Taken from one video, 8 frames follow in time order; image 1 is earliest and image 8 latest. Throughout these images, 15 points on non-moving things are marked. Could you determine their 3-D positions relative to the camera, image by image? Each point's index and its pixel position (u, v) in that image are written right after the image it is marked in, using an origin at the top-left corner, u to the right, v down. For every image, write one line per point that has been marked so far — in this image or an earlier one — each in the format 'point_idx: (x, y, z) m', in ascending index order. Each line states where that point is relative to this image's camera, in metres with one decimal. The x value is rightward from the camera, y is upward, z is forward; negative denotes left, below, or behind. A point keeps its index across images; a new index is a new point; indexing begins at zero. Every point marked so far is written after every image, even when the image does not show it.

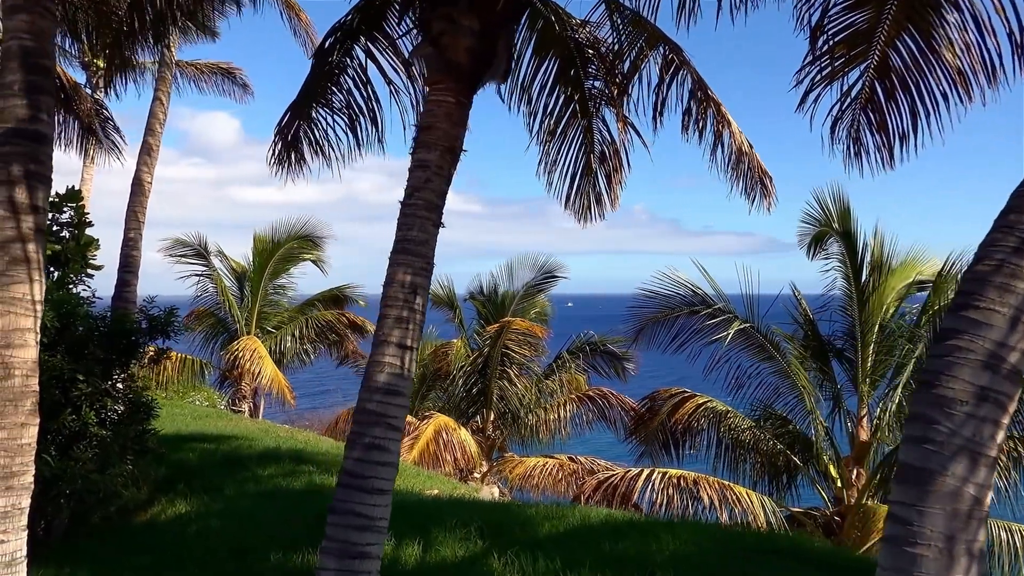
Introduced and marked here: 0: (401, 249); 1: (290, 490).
0: (-0.5, +0.2, +3.8) m
1: (-2.0, -1.9, +7.2) m
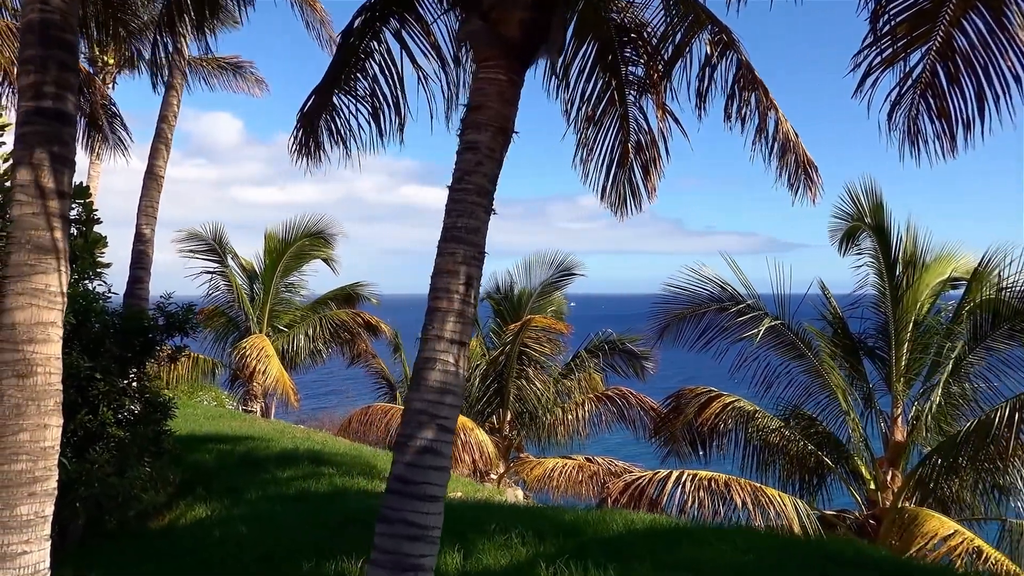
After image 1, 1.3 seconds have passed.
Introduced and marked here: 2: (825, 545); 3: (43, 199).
0: (-0.3, +0.2, +3.5) m
1: (-1.8, -1.9, +6.9) m
2: (+2.3, -1.9, +5.5) m
3: (-2.1, +0.4, +3.4) m
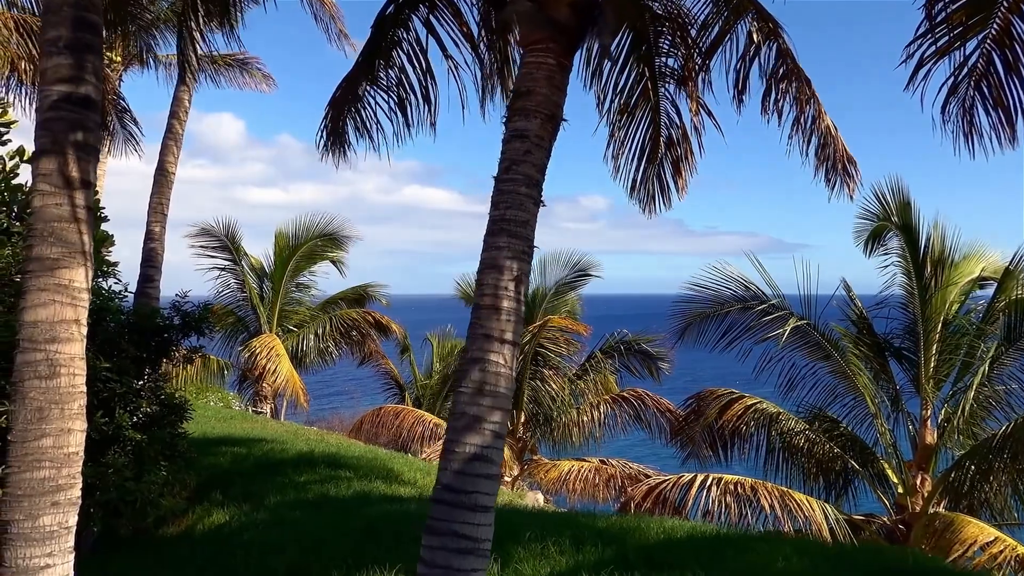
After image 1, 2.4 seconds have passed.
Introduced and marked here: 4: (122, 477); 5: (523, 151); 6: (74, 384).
0: (0.0, +0.2, +3.3) m
1: (-1.5, -1.9, +6.7) m
2: (+2.5, -1.9, +5.3) m
3: (-1.9, +0.4, +3.2) m
4: (-2.9, -1.4, +5.7) m
5: (0.0, +0.6, +3.4) m
6: (-1.8, -0.4, +3.2) m
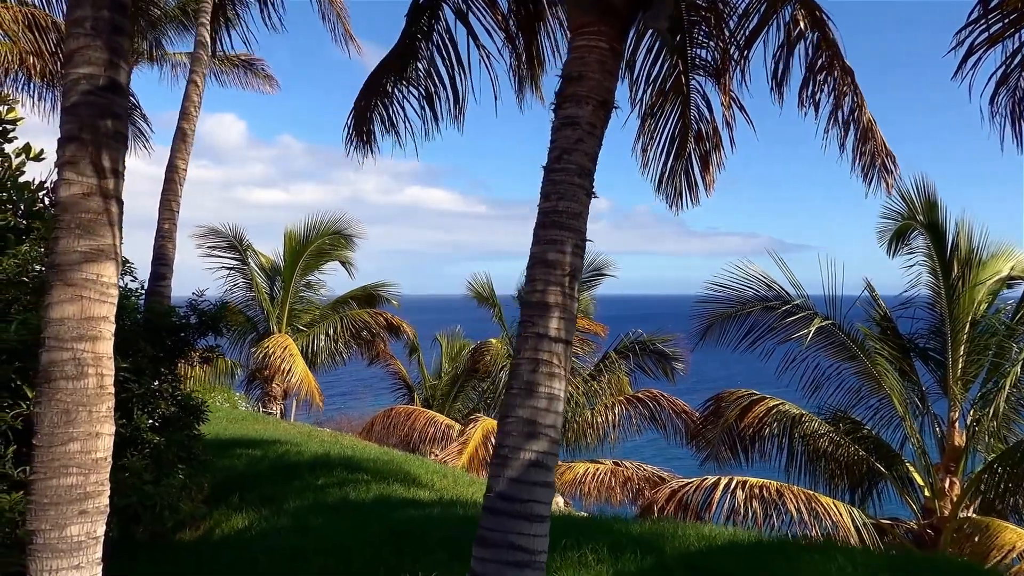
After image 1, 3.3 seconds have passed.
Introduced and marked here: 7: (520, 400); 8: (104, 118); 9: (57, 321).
0: (+0.2, +0.3, +3.1) m
1: (-1.3, -1.8, +6.6) m
2: (+2.7, -1.8, +5.1) m
3: (-1.6, +0.4, +3.0) m
4: (-2.7, -1.4, +5.5) m
5: (+0.3, +0.6, +3.2) m
6: (-1.6, -0.4, +3.0) m
7: (0.0, -0.4, +3.0) m
8: (-1.6, +0.7, +3.1) m
9: (-1.7, -0.1, +2.9) m
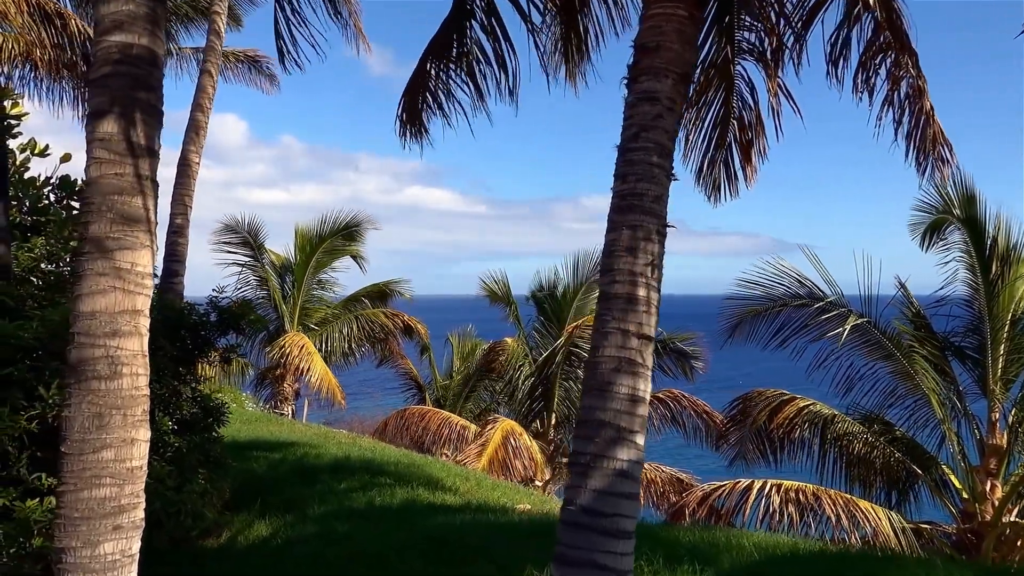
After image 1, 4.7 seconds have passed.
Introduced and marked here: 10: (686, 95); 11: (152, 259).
0: (+0.4, +0.3, +2.8) m
1: (-1.0, -1.8, +6.3) m
2: (+3.0, -1.8, +4.8) m
3: (-1.4, +0.5, +2.7) m
4: (-2.4, -1.3, +5.2) m
5: (+0.5, +0.7, +2.9) m
6: (-1.3, -0.3, +2.7) m
7: (+0.3, -0.4, +2.7) m
8: (-1.4, +0.7, +2.8) m
9: (-1.5, -0.1, +2.6) m
10: (+0.7, +0.8, +3.0) m
11: (-1.3, +0.1, +2.8) m
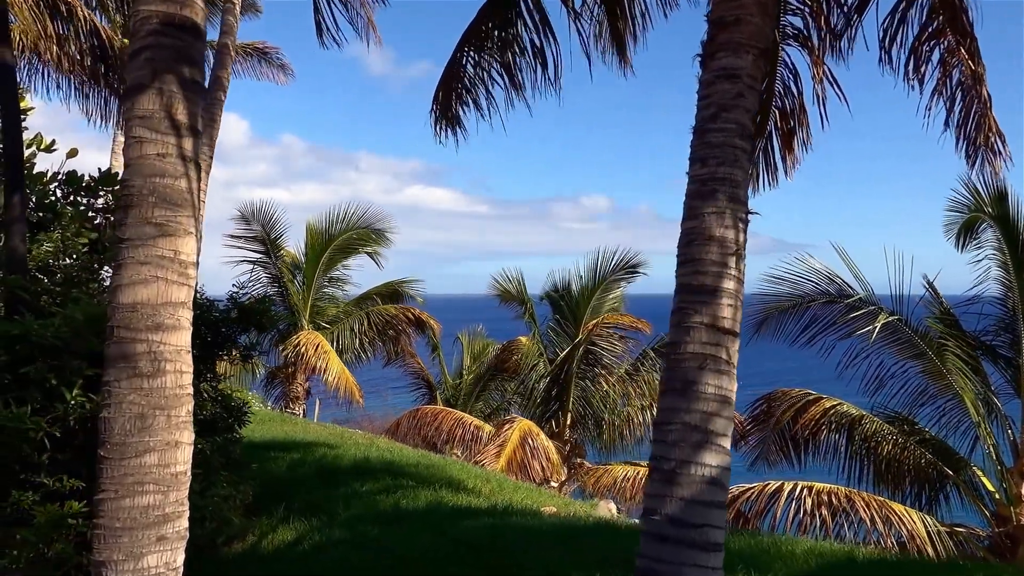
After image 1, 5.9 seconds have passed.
0: (+0.7, +0.3, +2.6) m
1: (-0.8, -1.8, +6.1) m
2: (+3.3, -1.8, +4.6) m
3: (-1.1, +0.5, +2.5) m
4: (-2.1, -1.3, +5.0) m
5: (+0.8, +0.7, +2.7) m
6: (-1.1, -0.3, +2.5) m
7: (+0.6, -0.4, +2.5) m
8: (-1.1, +0.7, +2.6) m
9: (-1.2, -0.1, +2.4) m
10: (+0.9, +0.8, +2.8) m
11: (-1.1, +0.1, +2.6) m
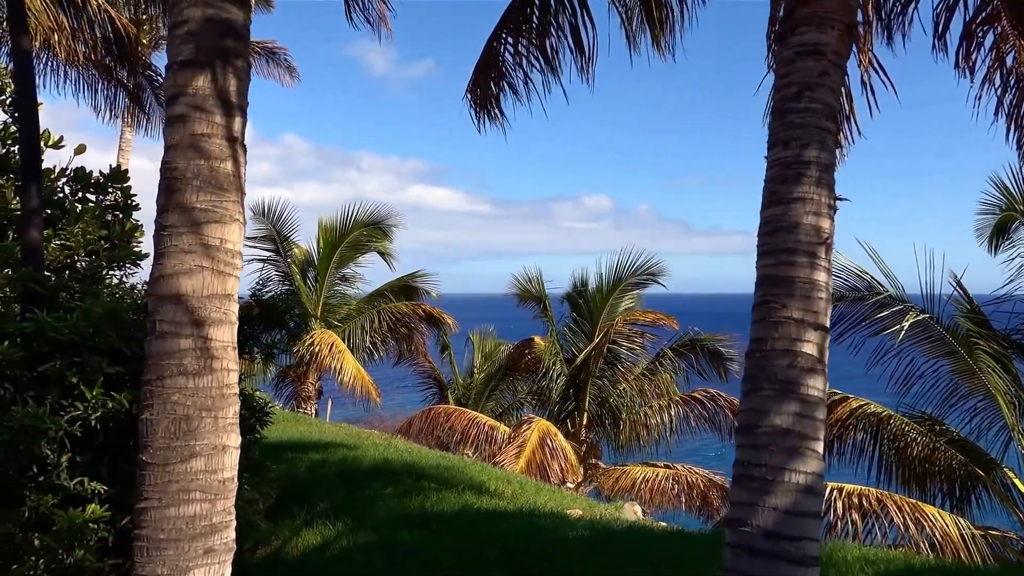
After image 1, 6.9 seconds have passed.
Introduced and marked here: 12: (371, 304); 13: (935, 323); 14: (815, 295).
0: (+0.9, +0.4, +2.4) m
1: (-0.5, -1.7, +5.9) m
2: (+3.5, -1.8, +4.4) m
3: (-0.9, +0.5, +2.3) m
4: (-1.9, -1.3, +4.8) m
5: (+1.0, +0.7, +2.5) m
6: (-0.9, -0.3, +2.3) m
7: (+0.8, -0.3, +2.3) m
8: (-0.9, +0.8, +2.4) m
9: (-1.0, 0.0, +2.2) m
10: (+1.2, +0.8, +2.6) m
11: (-0.8, +0.2, +2.4) m
12: (-2.7, -0.3, +14.3) m
13: (+4.7, -0.4, +8.6) m
14: (+0.9, 0.0, +2.3) m
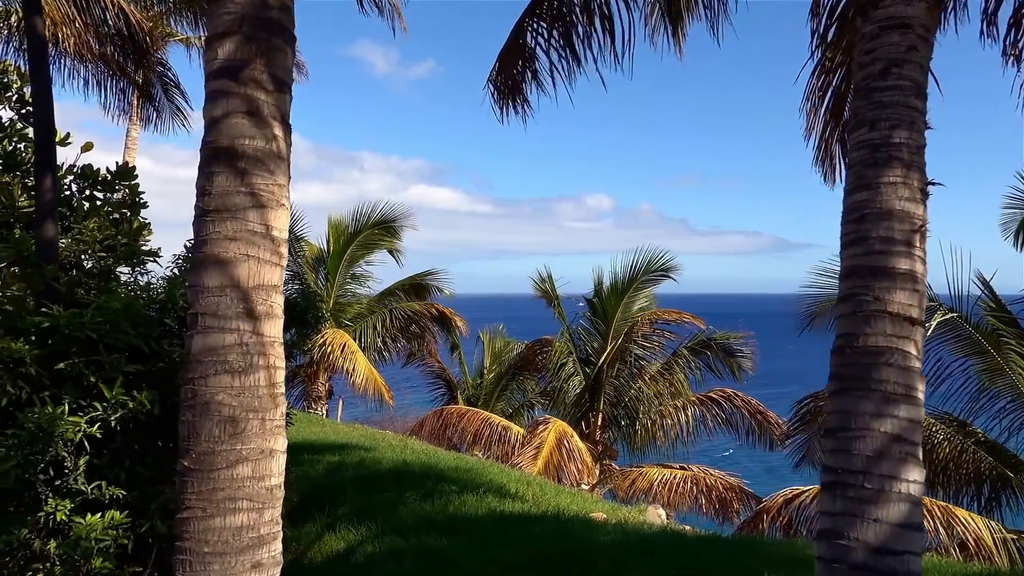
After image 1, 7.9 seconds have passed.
0: (+1.1, +0.4, +2.3) m
1: (-0.3, -1.7, +5.7) m
2: (+3.7, -1.7, +4.2) m
3: (-0.7, +0.6, +2.2) m
4: (-1.7, -1.3, +4.6) m
5: (+1.2, +0.7, +2.3) m
6: (-0.7, -0.3, +2.1) m
7: (+1.0, -0.3, +2.1) m
8: (-0.7, +0.8, +2.2) m
9: (-0.8, 0.0, +2.1) m
10: (+1.4, +0.8, +2.4) m
11: (-0.6, +0.2, +2.2) m
12: (-2.4, -0.3, +14.1) m
13: (+4.9, -0.4, +8.4) m
14: (+1.1, 0.0, +2.2) m
